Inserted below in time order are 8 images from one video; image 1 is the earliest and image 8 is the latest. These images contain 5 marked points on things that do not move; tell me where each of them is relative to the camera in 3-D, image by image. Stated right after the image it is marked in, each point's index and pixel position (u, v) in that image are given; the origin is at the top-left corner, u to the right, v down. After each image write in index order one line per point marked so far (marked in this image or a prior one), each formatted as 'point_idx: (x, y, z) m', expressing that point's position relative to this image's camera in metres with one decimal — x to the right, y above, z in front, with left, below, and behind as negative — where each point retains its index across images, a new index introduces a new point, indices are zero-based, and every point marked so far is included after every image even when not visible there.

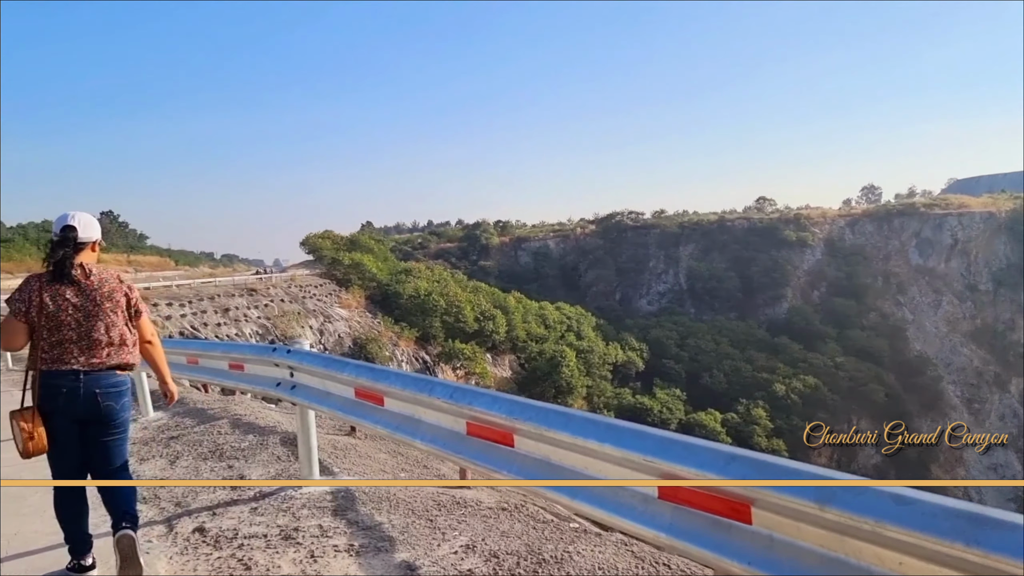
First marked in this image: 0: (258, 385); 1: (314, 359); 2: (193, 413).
0: (-1.2, -0.5, +4.0) m
1: (-0.8, -0.3, +3.4) m
2: (-2.3, -0.9, +6.1) m
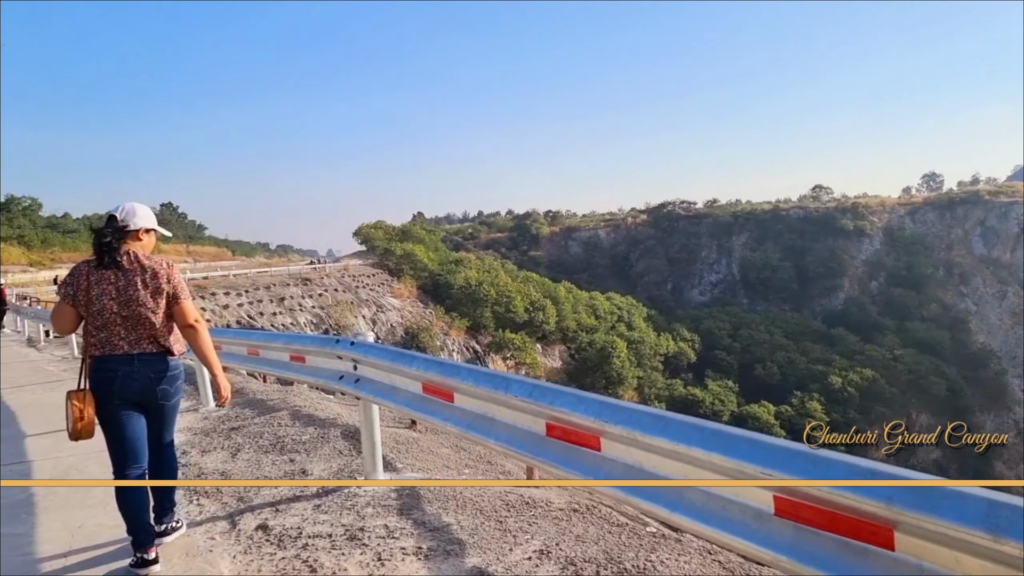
0: (-0.9, -0.4, +3.9) m
1: (-0.5, -0.2, +3.2) m
2: (-1.8, -0.8, +6.0) m
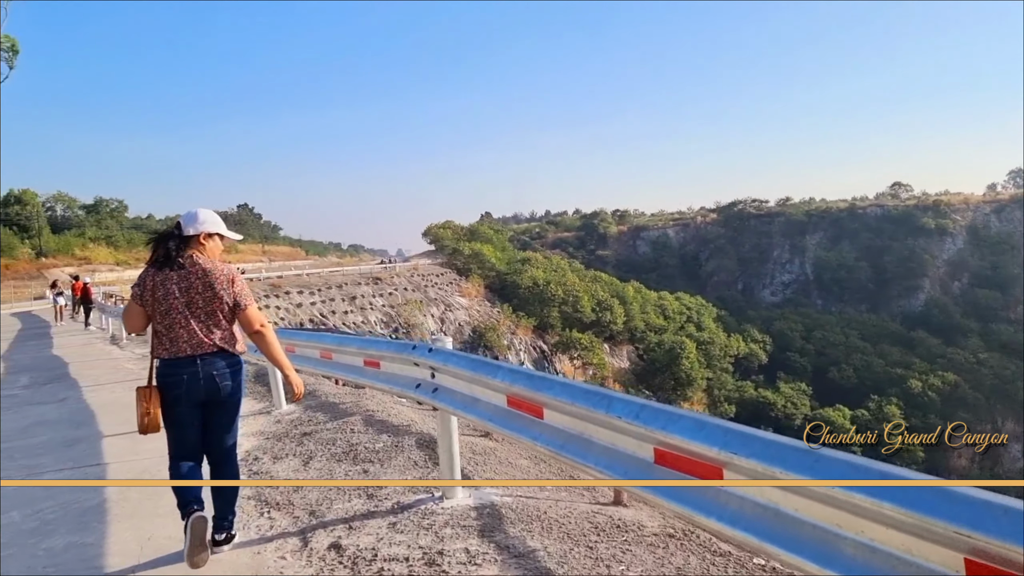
0: (-0.5, -0.4, +3.7) m
1: (-0.2, -0.2, +3.0) m
2: (-1.3, -0.8, +5.9) m
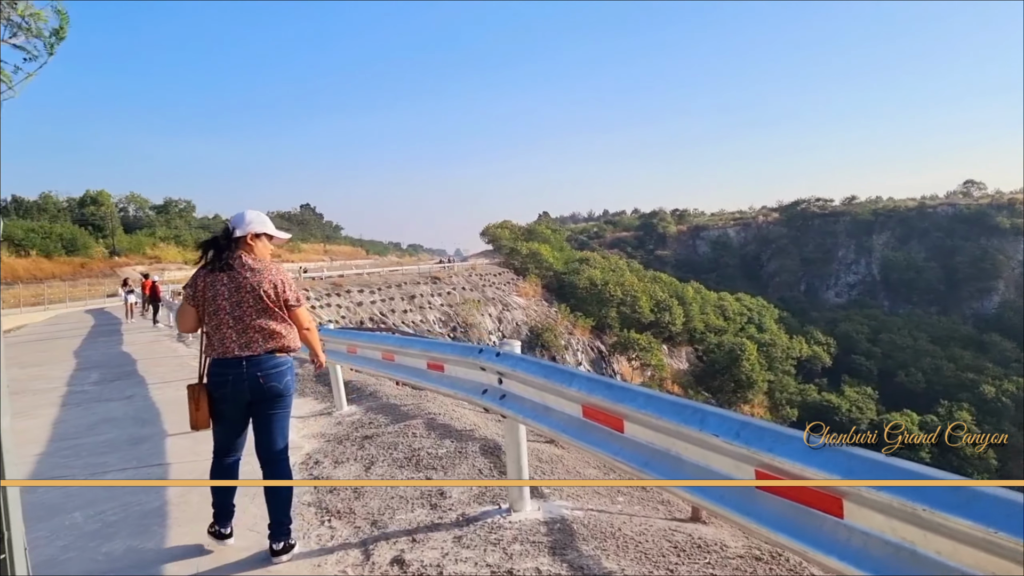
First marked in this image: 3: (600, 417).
0: (-0.2, -0.4, +3.5) m
1: (+0.1, -0.3, +2.8) m
2: (-0.9, -0.8, +5.8) m
3: (+0.2, -0.4, +2.4) m
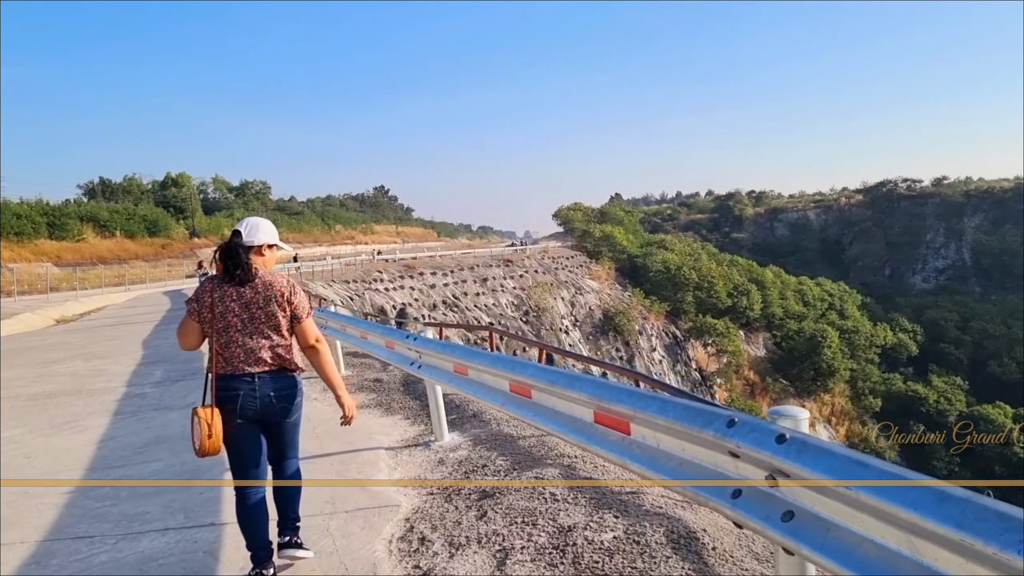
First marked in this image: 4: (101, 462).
0: (+0.4, -0.5, +2.2) m
1: (+0.6, -0.3, +1.5) m
2: (-0.1, -0.8, +4.5) m
3: (+0.8, -0.4, +1.0) m
4: (-2.5, -1.1, +5.2) m
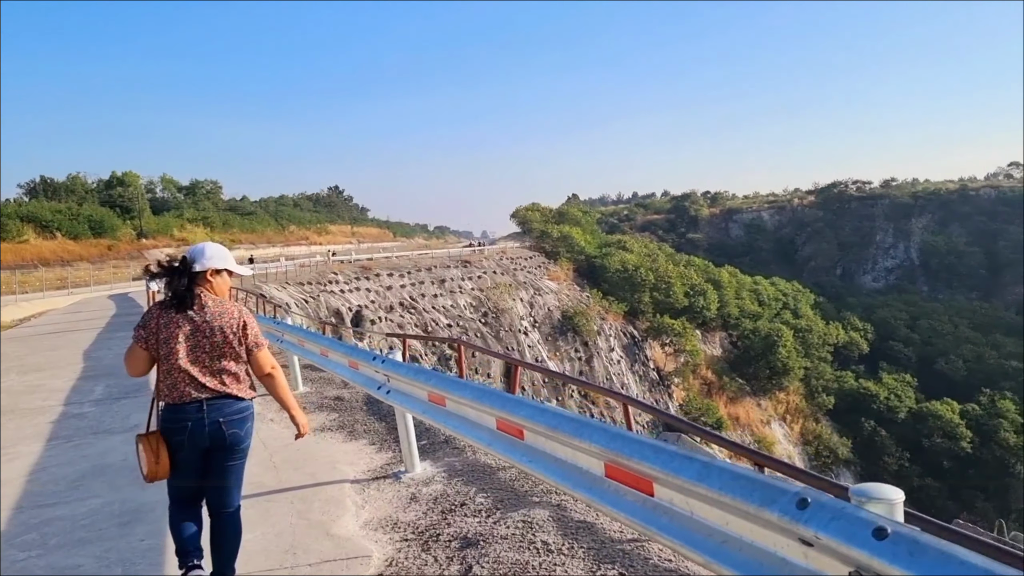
0: (+0.4, -0.5, +1.8) m
1: (+0.7, -0.4, +1.1) m
2: (-0.2, -0.9, +4.1) m
3: (+0.8, -0.5, +0.6) m
4: (-2.6, -1.1, +4.6) m
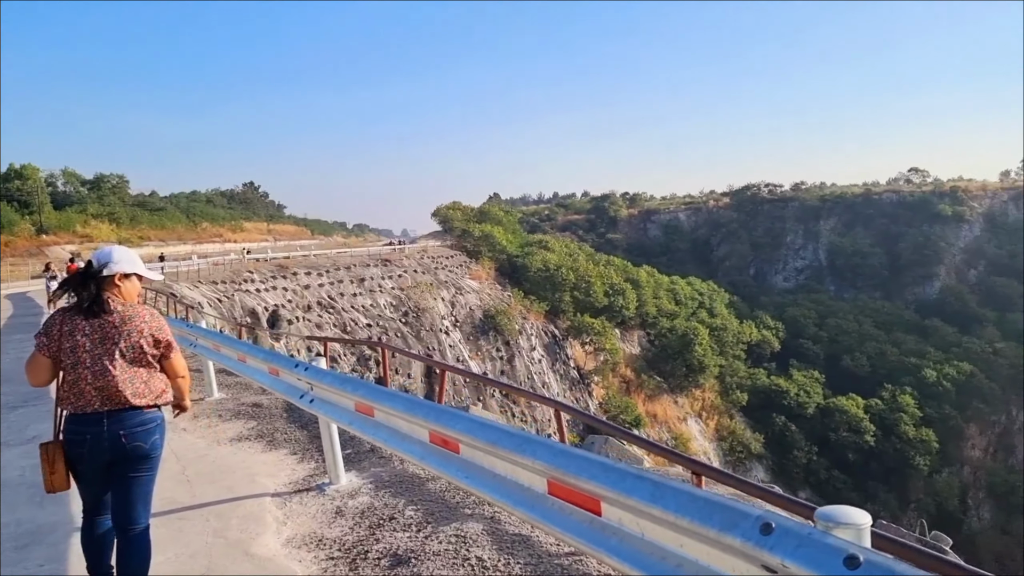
0: (+0.3, -0.6, +1.7) m
1: (+0.6, -0.4, +1.0) m
2: (-0.5, -0.9, +3.9) m
3: (+0.8, -0.5, +0.6) m
4: (-3.0, -1.2, +4.3) m
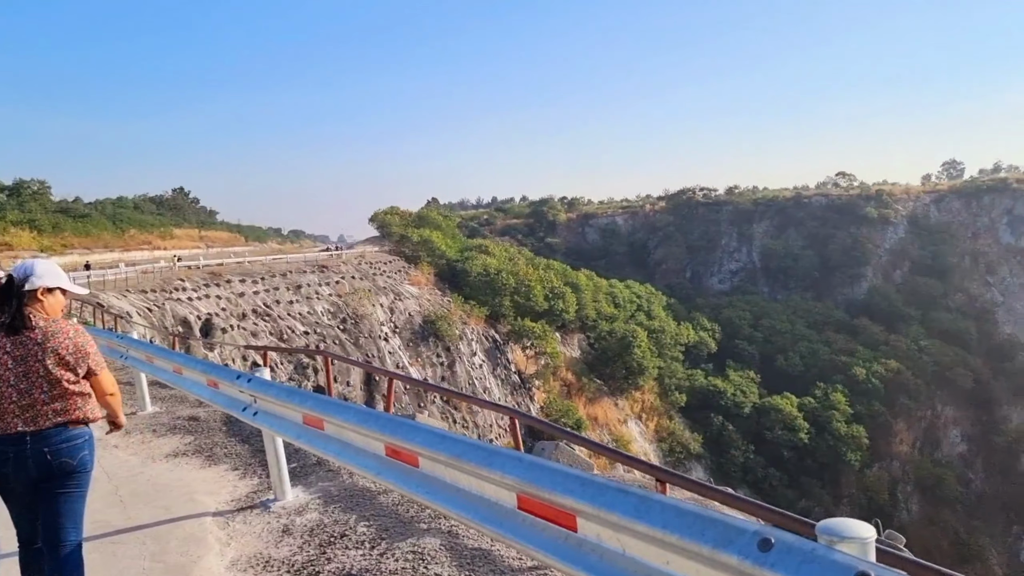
0: (+0.3, -0.6, +1.6) m
1: (+0.6, -0.4, +1.0) m
2: (-0.7, -1.0, +3.8) m
3: (+0.9, -0.5, +0.5) m
4: (-3.2, -1.2, +3.9) m
